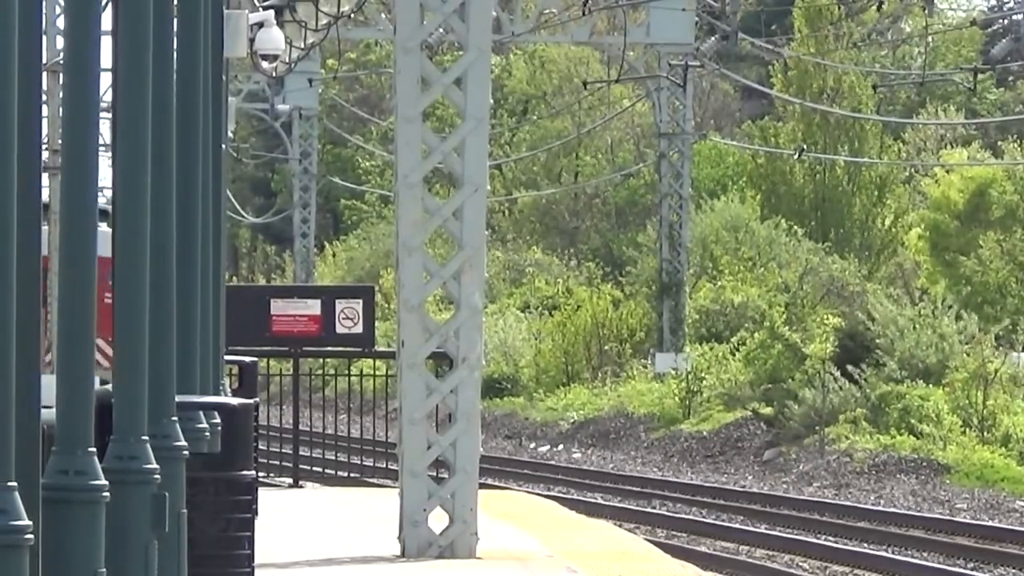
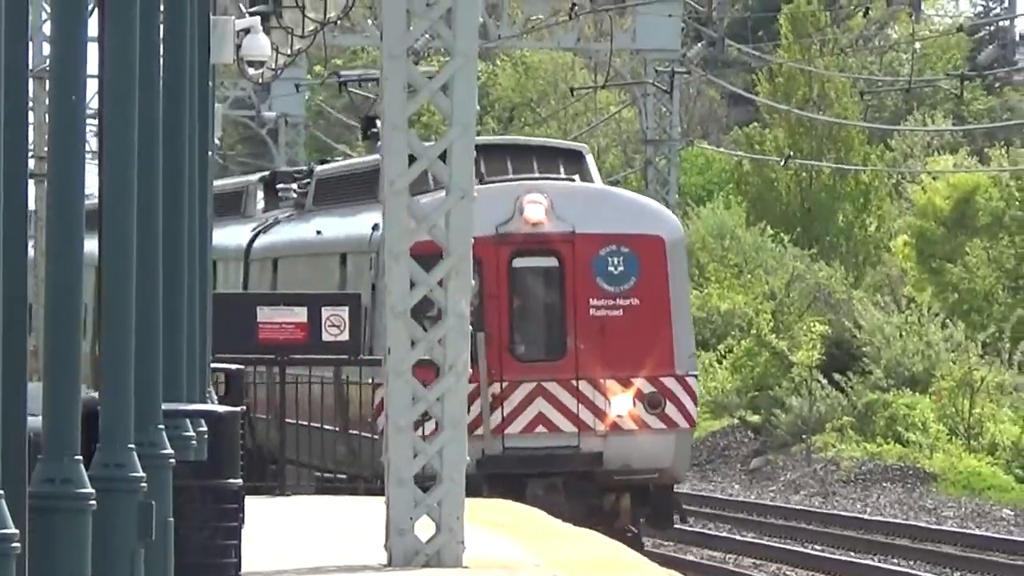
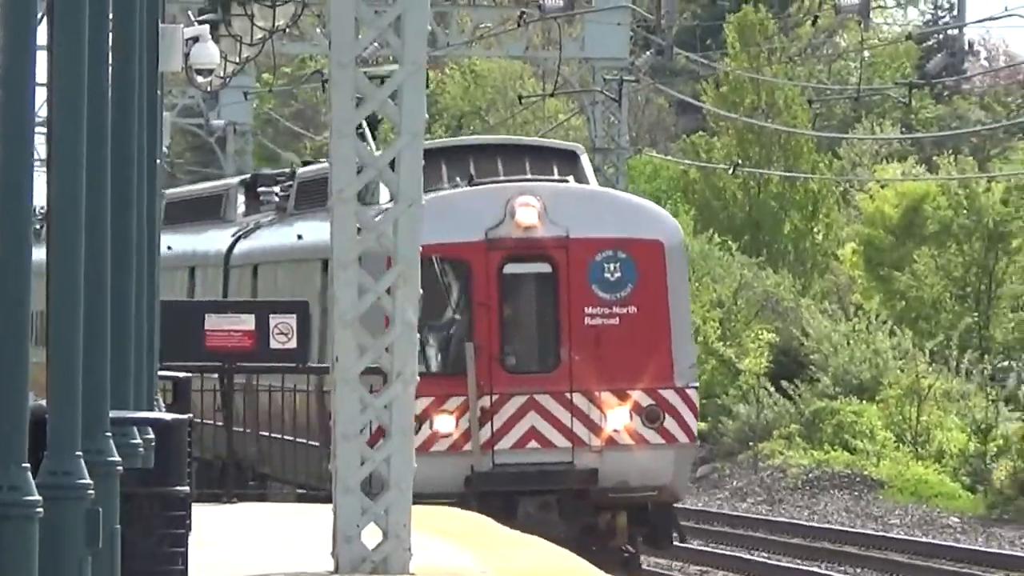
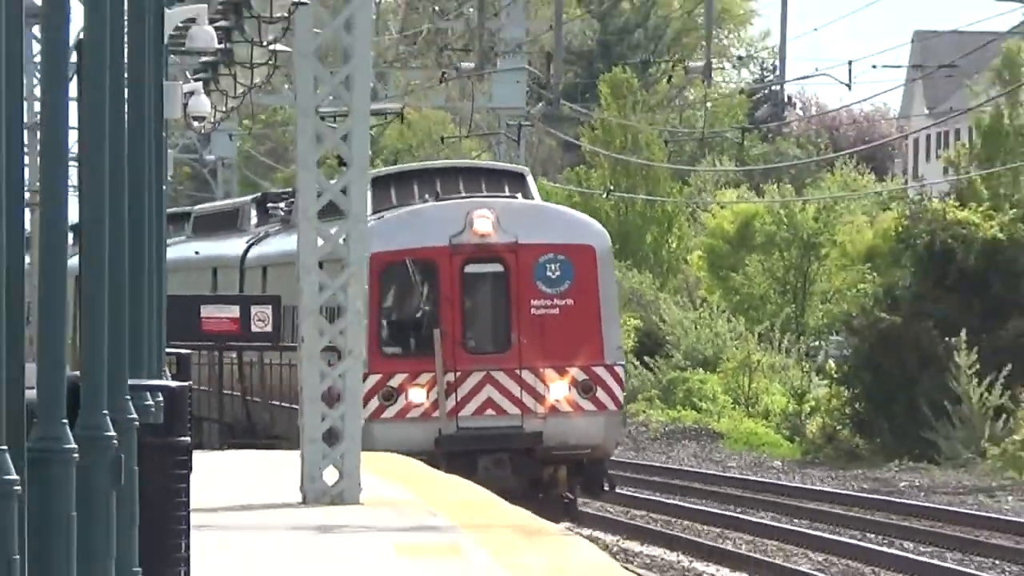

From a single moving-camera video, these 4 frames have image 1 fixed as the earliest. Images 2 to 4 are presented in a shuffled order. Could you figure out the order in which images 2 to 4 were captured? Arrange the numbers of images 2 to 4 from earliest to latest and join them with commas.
2, 3, 4
